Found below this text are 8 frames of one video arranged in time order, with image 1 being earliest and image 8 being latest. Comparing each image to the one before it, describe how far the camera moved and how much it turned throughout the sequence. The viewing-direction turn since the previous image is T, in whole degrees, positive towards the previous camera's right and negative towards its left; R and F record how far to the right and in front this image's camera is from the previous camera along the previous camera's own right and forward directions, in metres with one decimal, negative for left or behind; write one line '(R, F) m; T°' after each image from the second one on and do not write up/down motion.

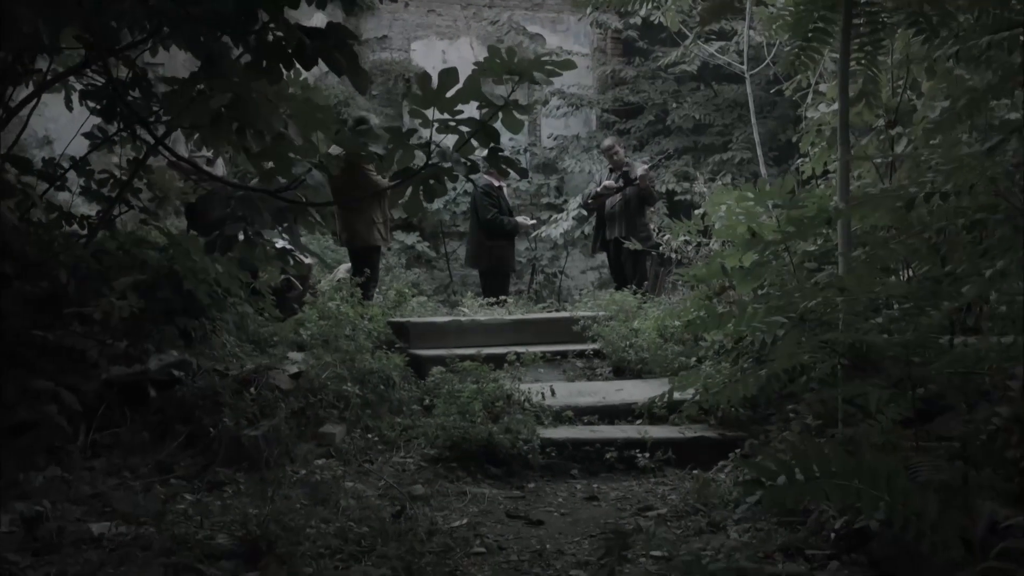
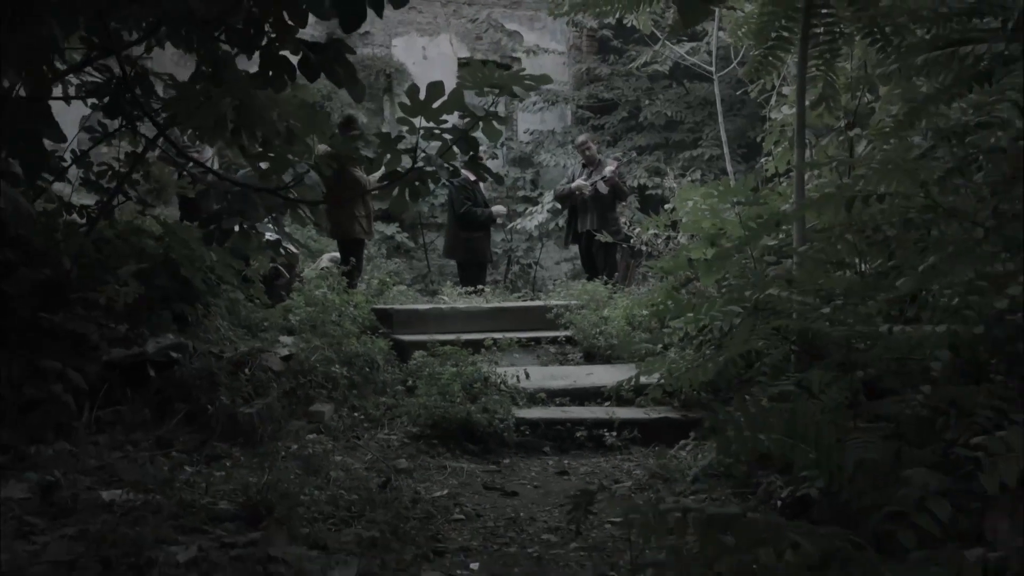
(0.0, -0.3) m; +1°
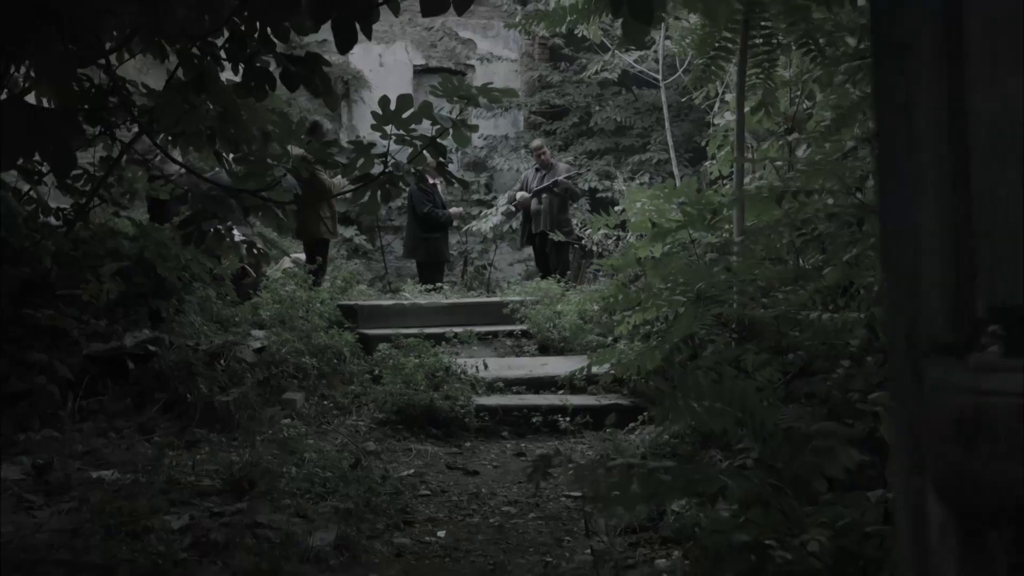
(0.0, -0.3) m; +2°
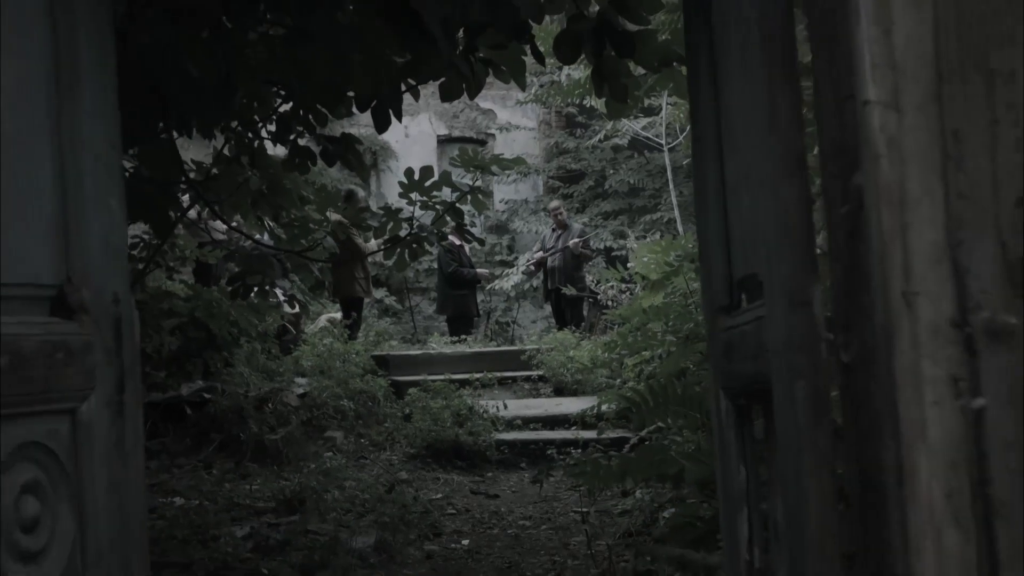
(0.0, -0.5) m; -1°
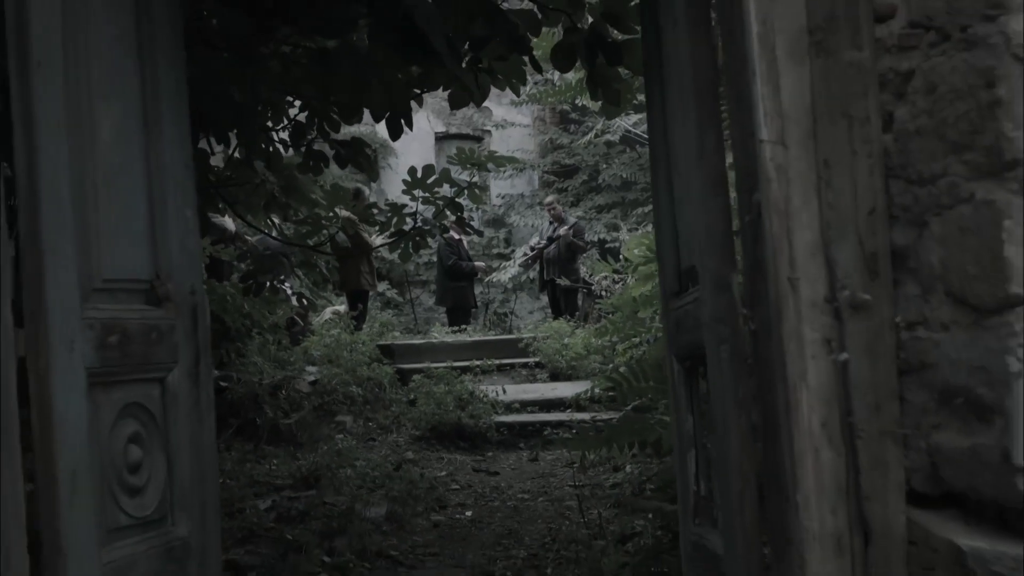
(0.0, -0.3) m; 0°
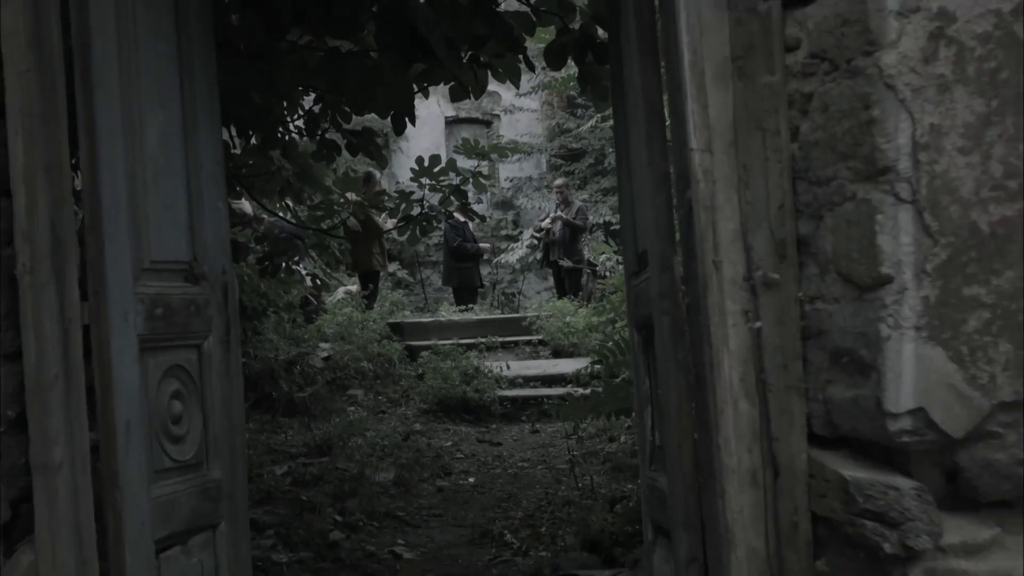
(0.0, -0.3) m; 0°
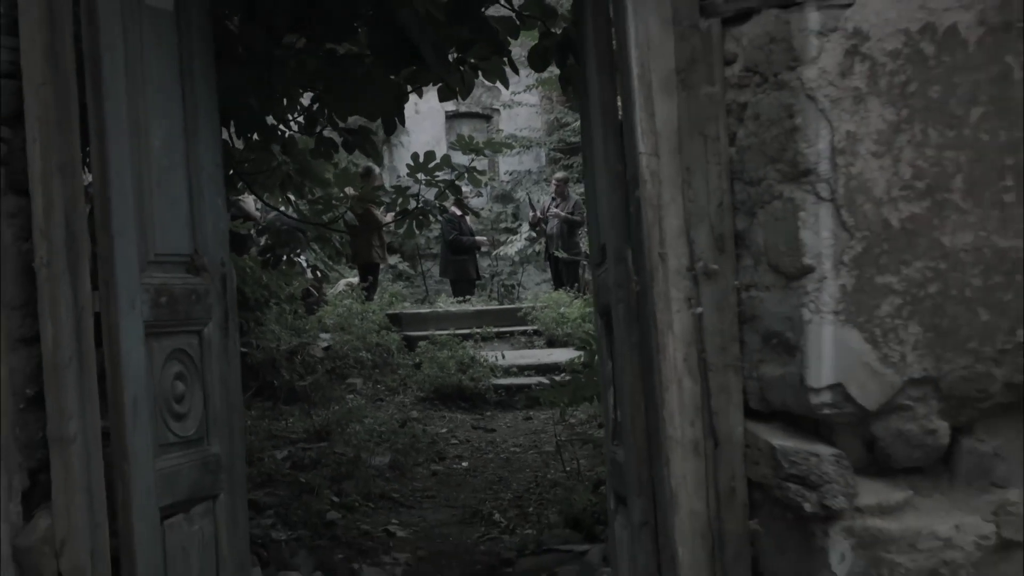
(0.0, -0.2) m; 0°
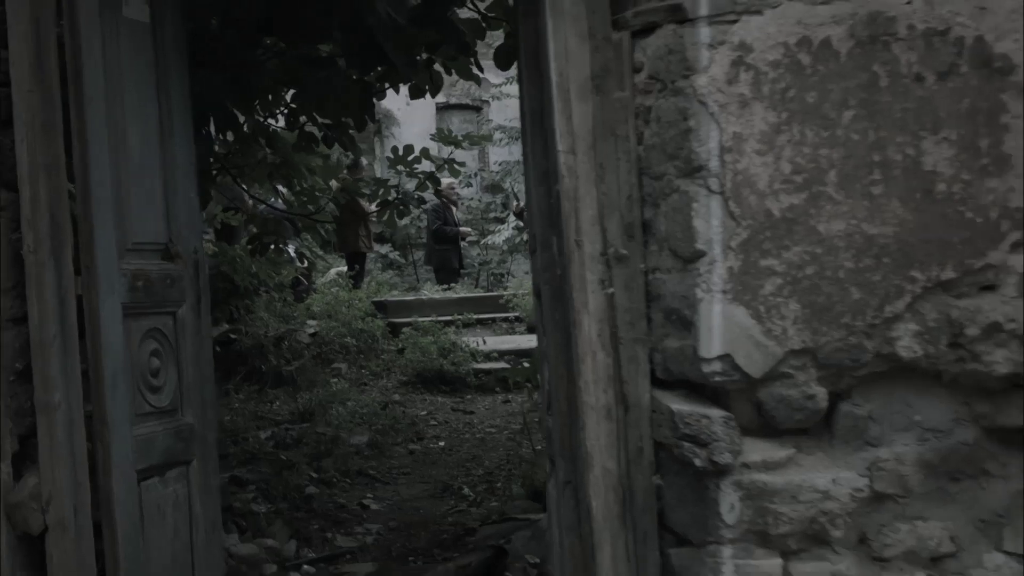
(+0.1, -0.2) m; 0°
